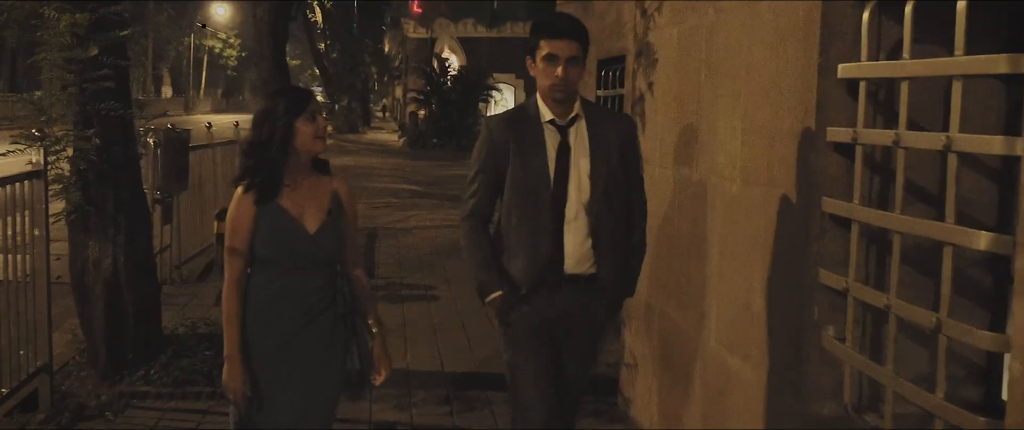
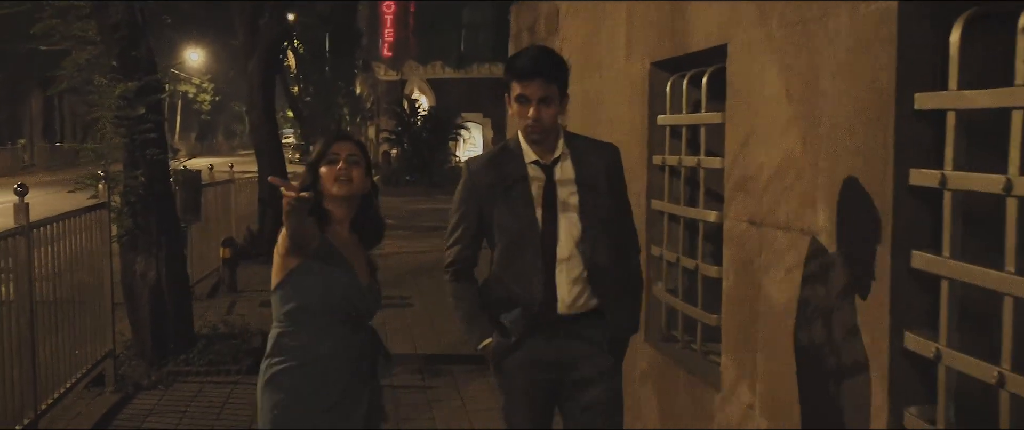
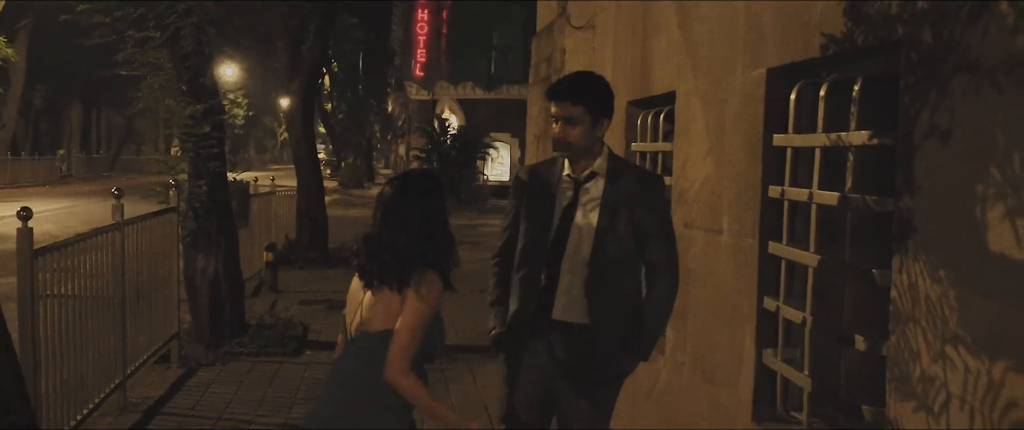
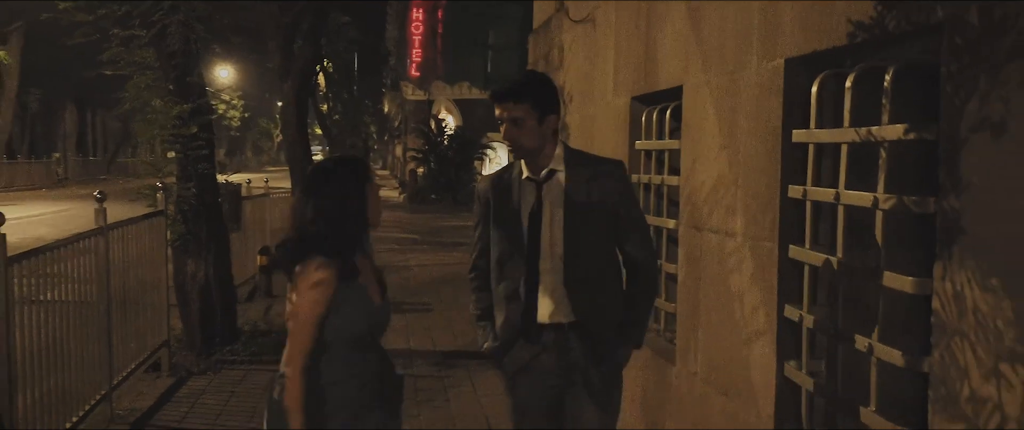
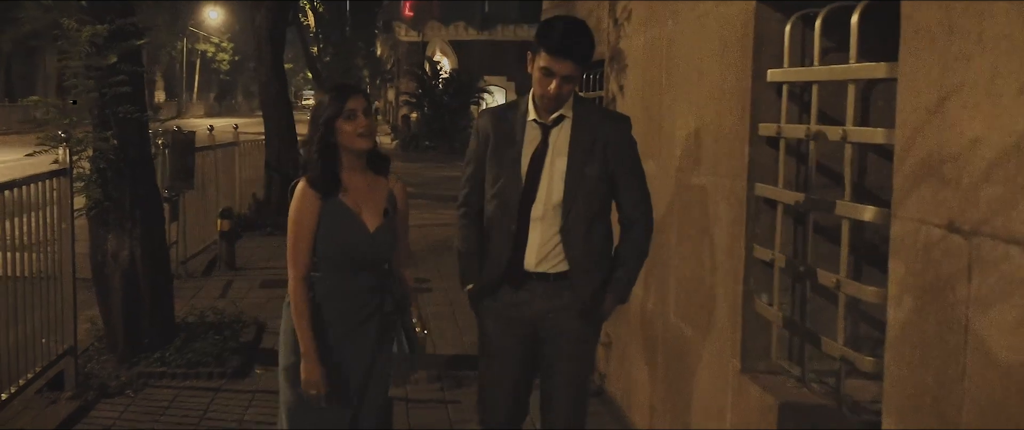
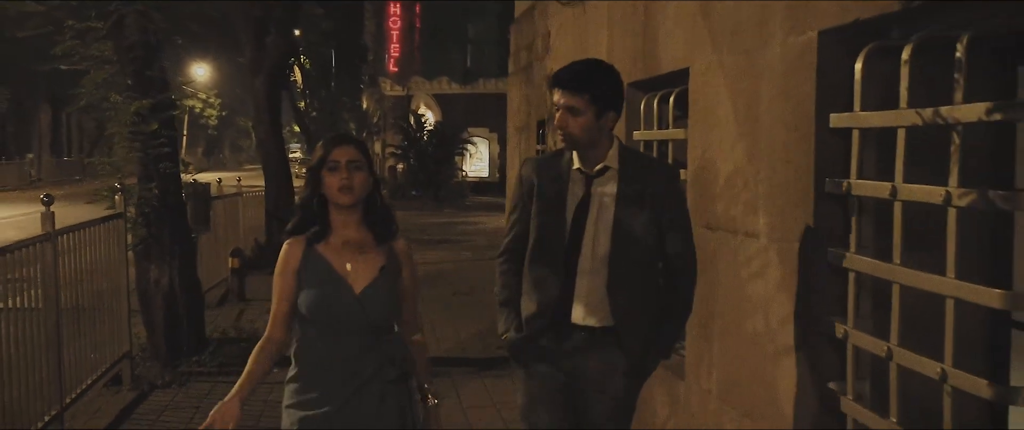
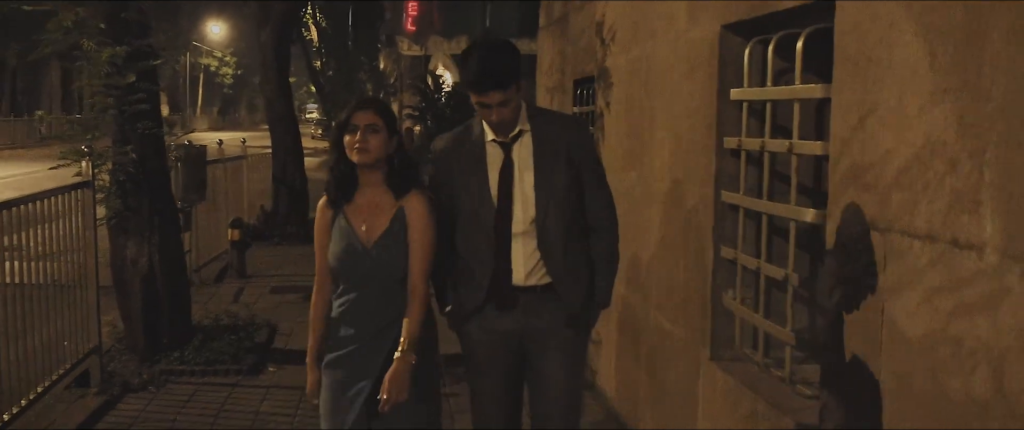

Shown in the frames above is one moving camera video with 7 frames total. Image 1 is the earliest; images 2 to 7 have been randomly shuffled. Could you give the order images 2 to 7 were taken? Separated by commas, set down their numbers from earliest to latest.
5, 7, 2, 6, 4, 3
